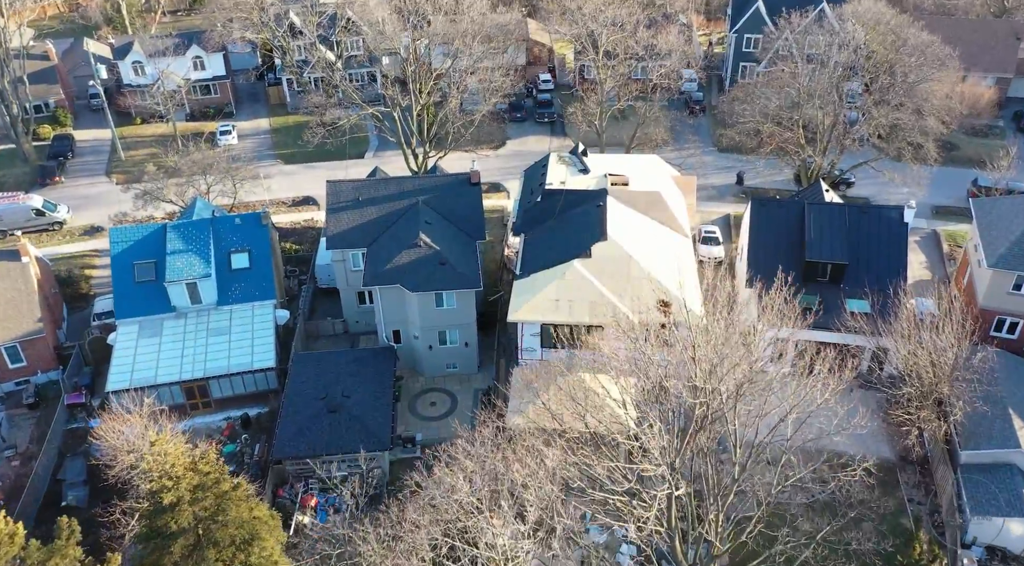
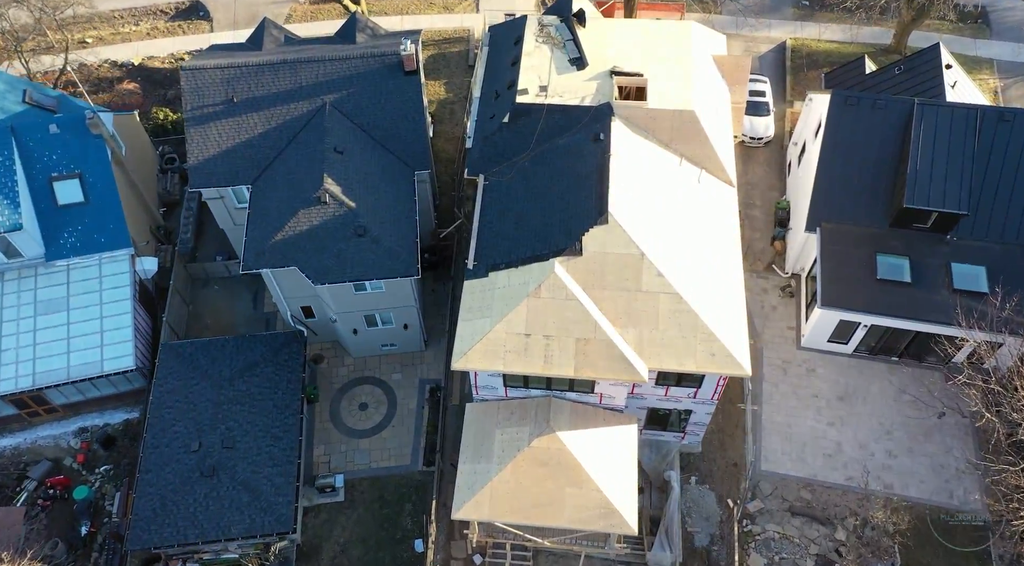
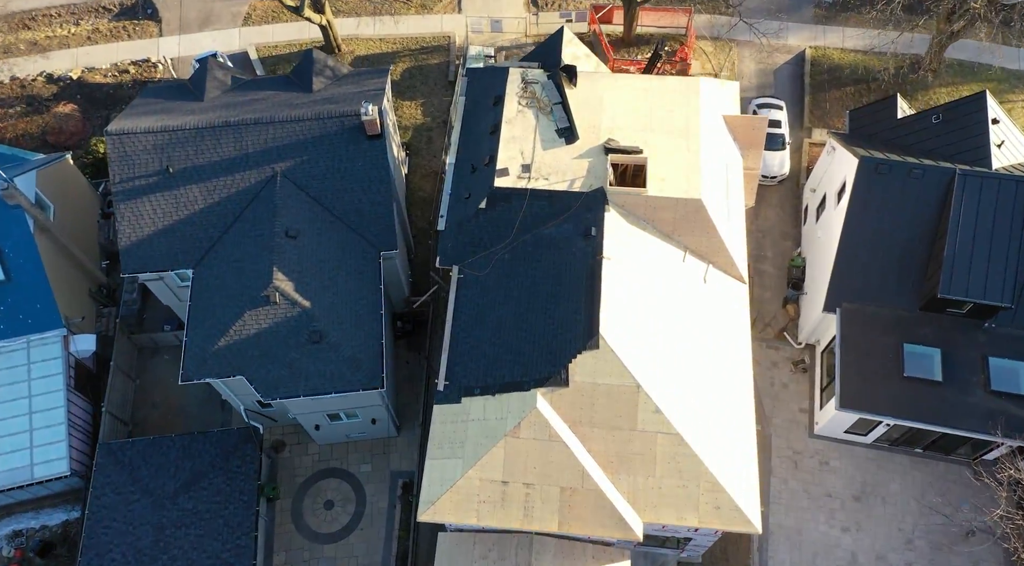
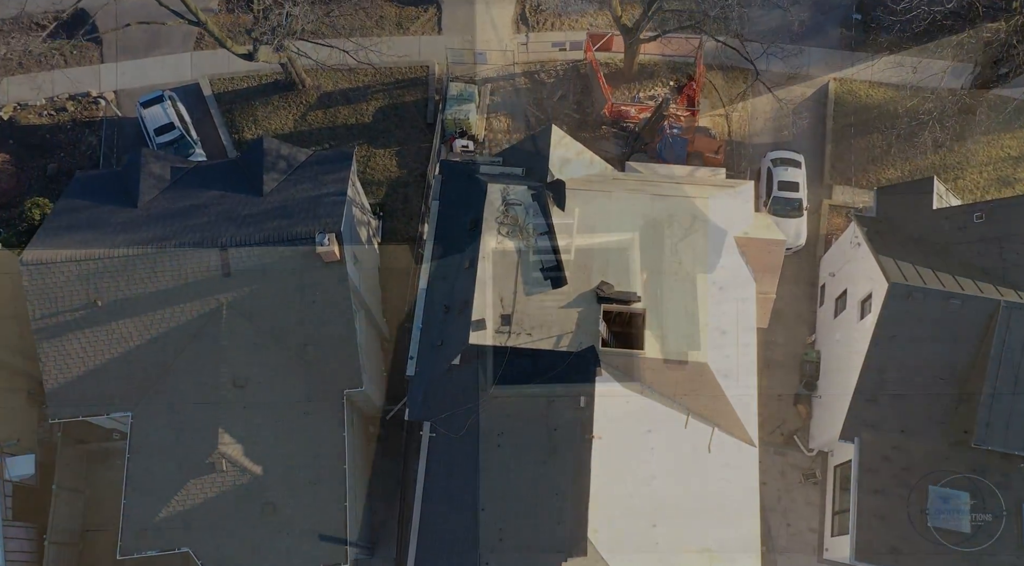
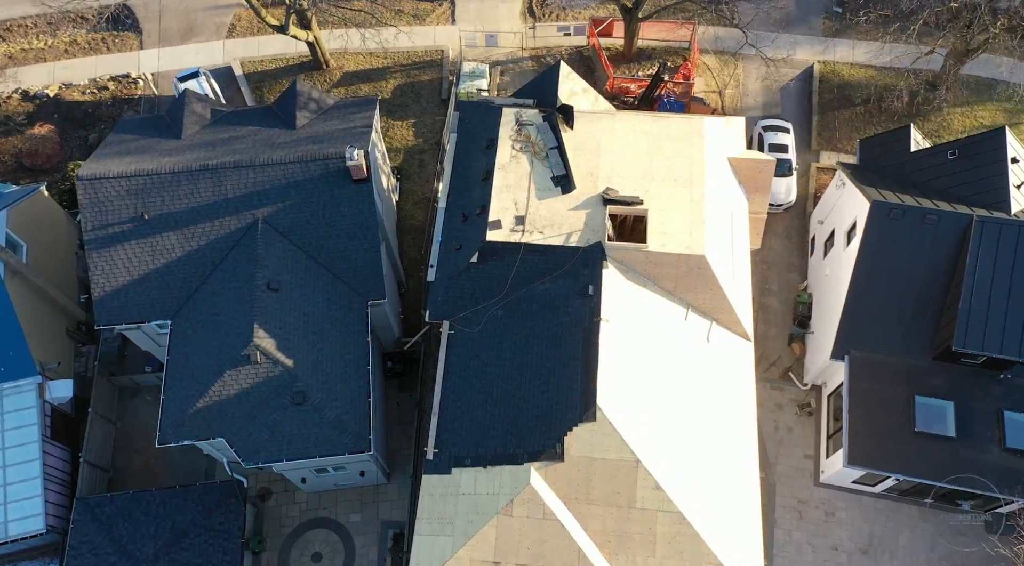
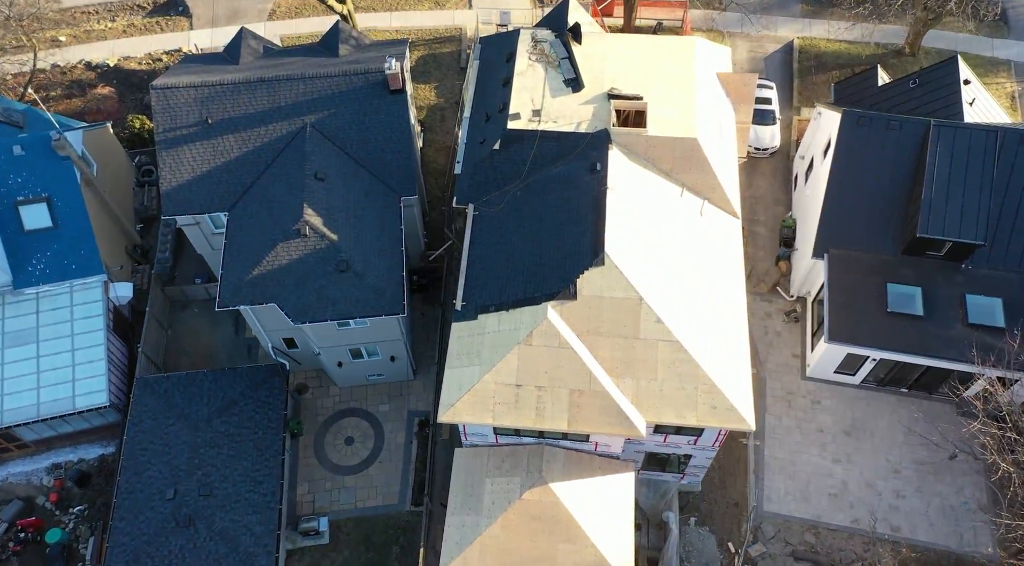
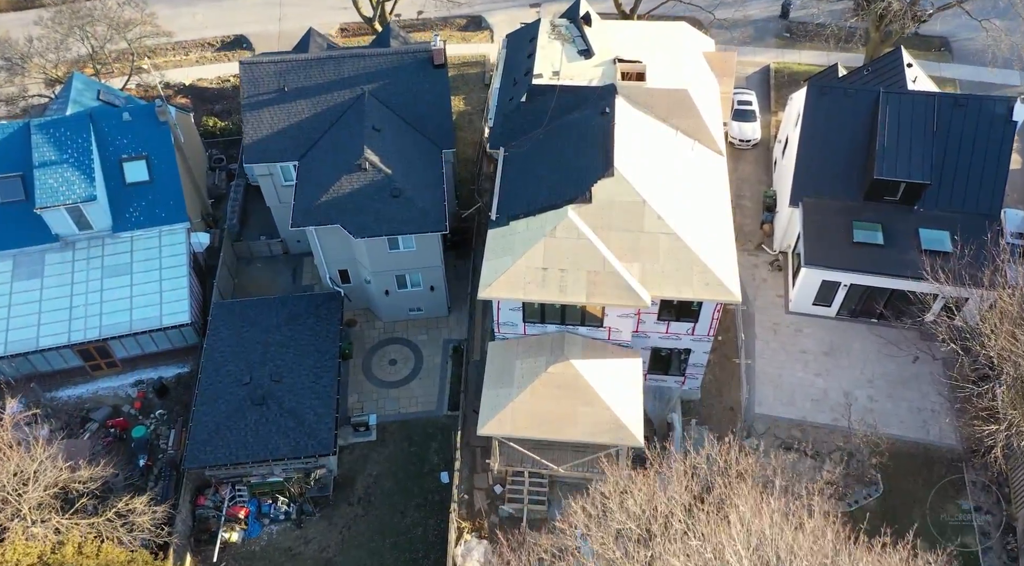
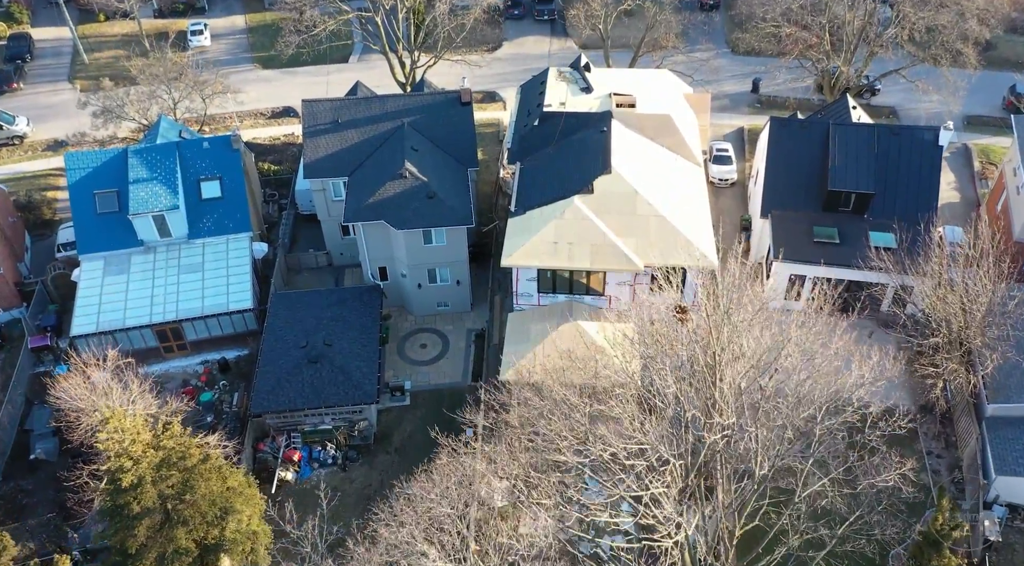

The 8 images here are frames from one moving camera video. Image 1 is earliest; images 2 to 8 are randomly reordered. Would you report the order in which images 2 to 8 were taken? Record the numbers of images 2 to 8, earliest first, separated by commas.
8, 7, 2, 6, 3, 5, 4
